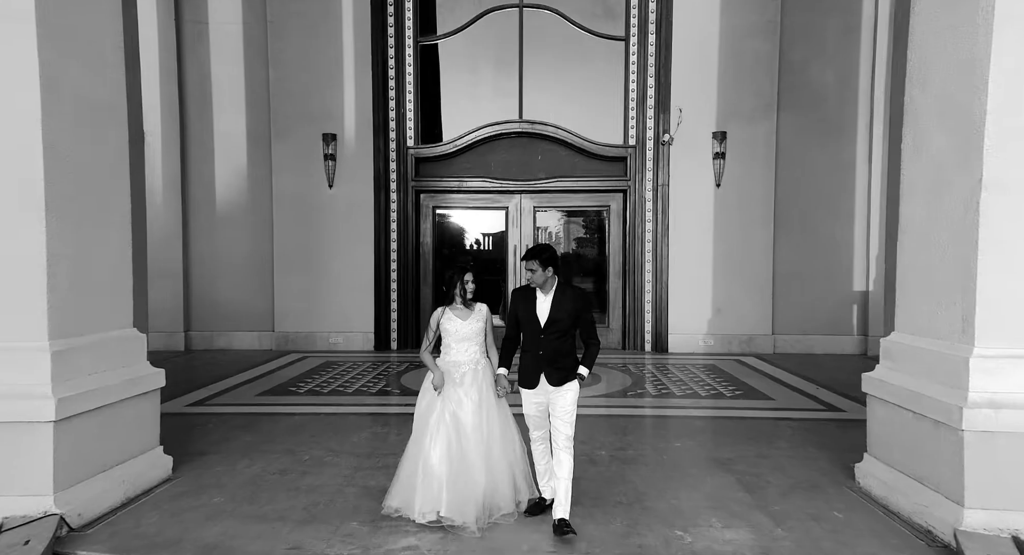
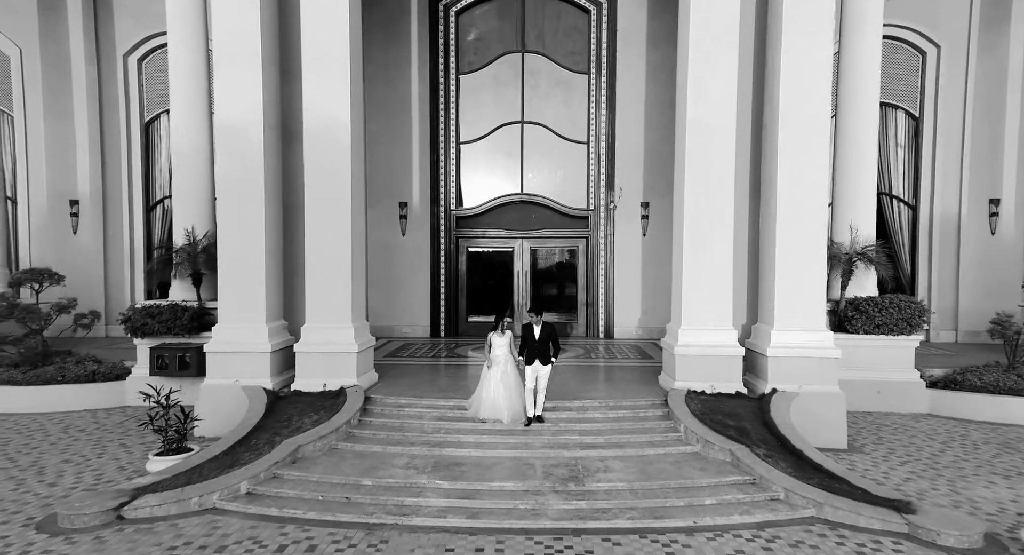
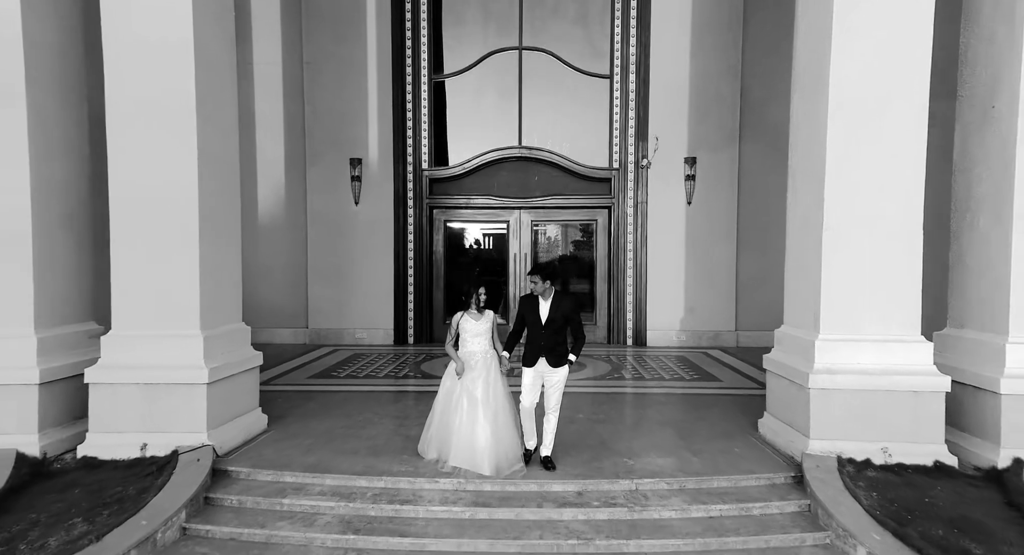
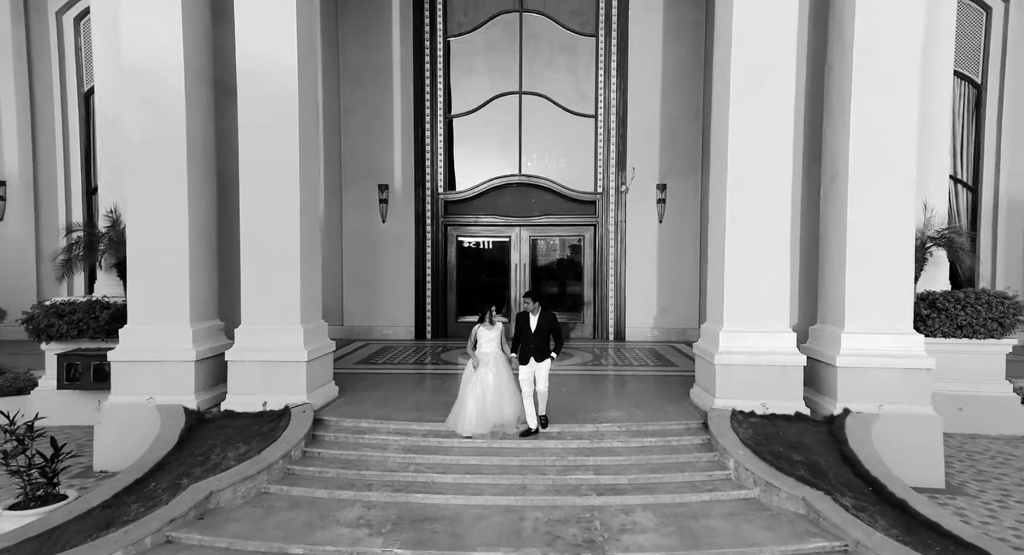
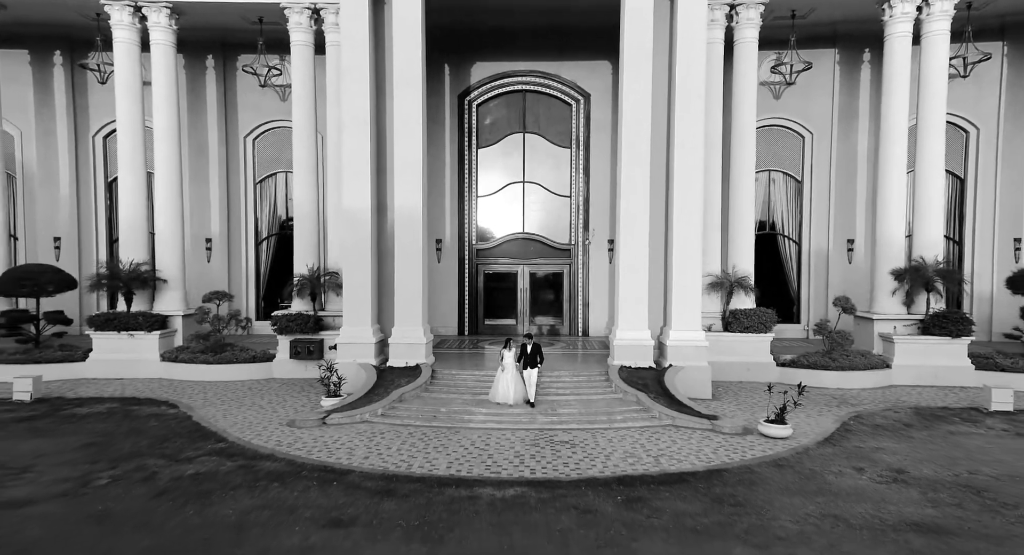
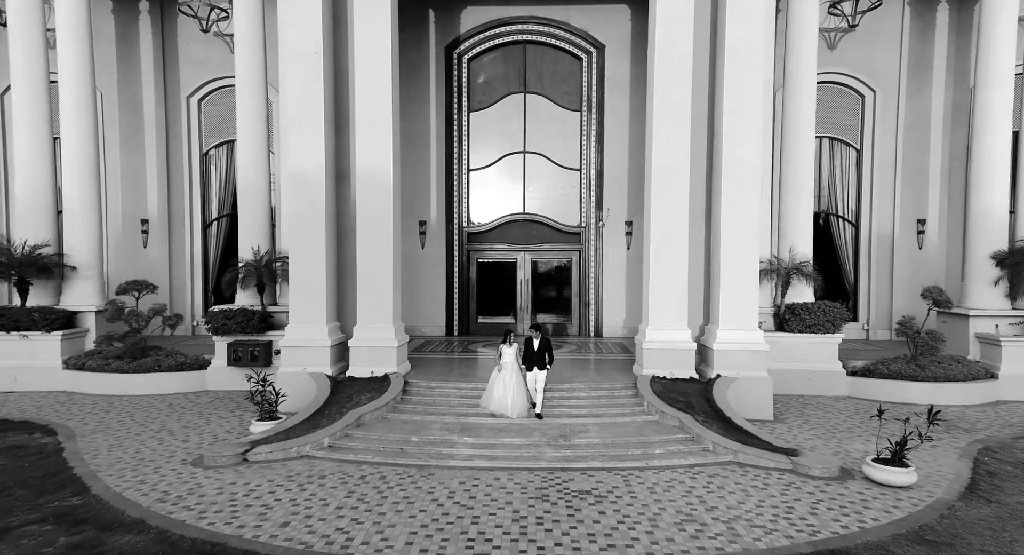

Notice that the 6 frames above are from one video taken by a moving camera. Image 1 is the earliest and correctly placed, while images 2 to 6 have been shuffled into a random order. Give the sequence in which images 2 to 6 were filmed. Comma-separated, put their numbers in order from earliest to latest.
3, 4, 2, 6, 5
